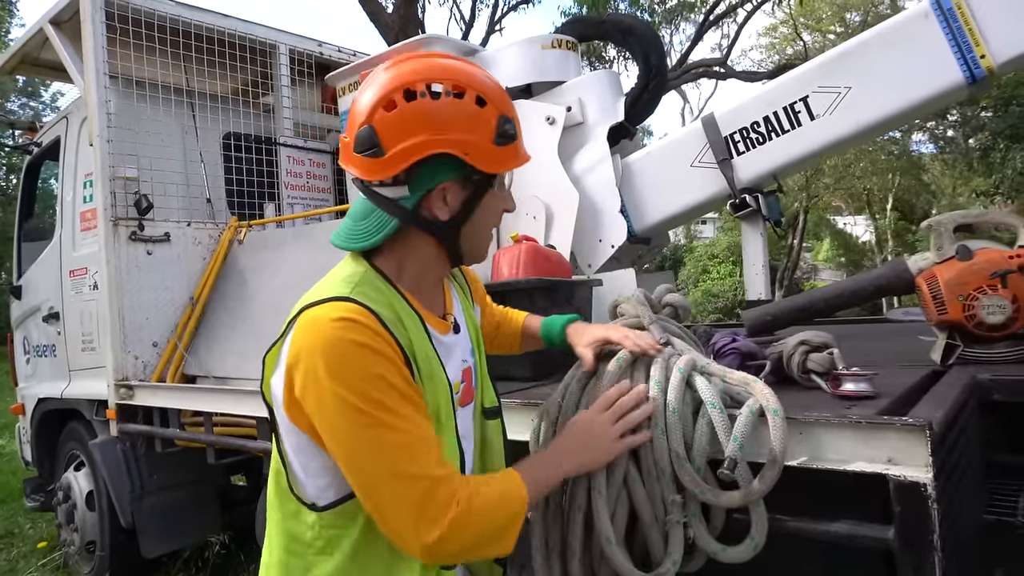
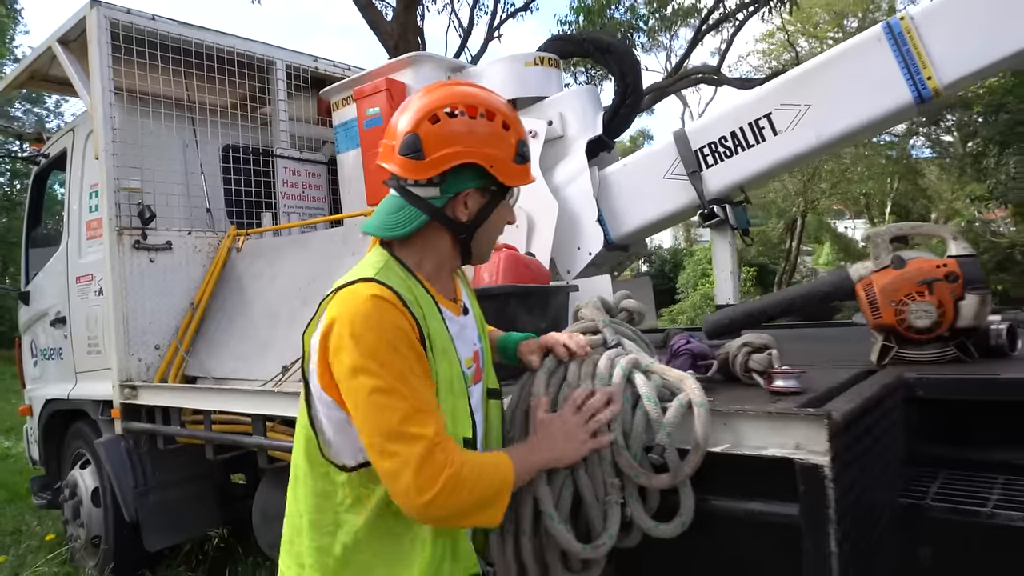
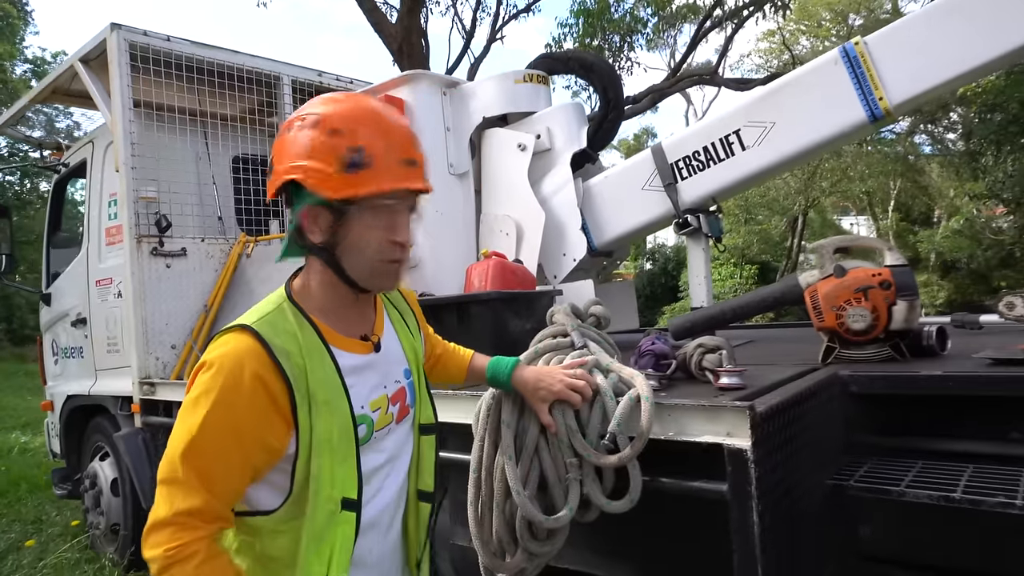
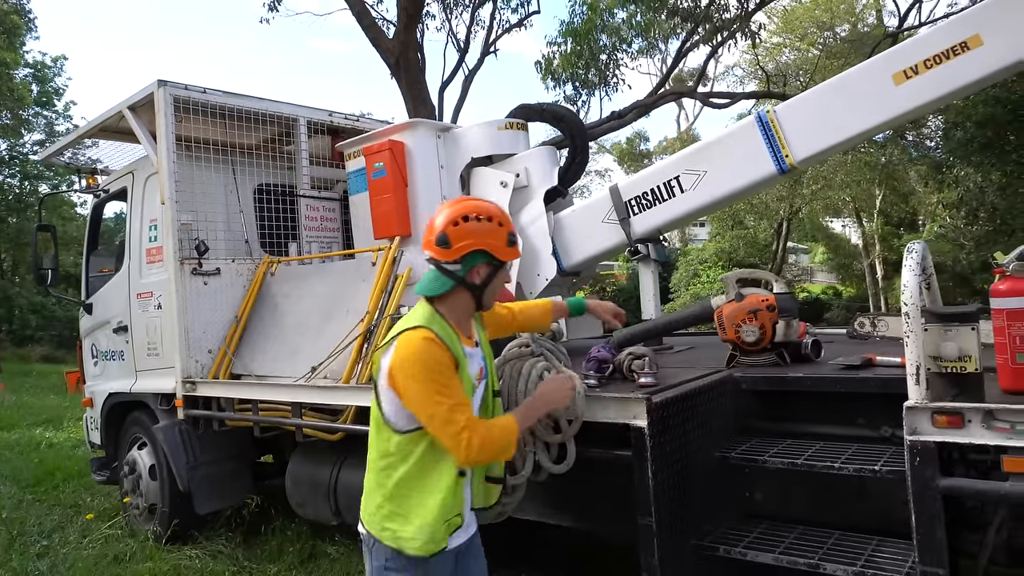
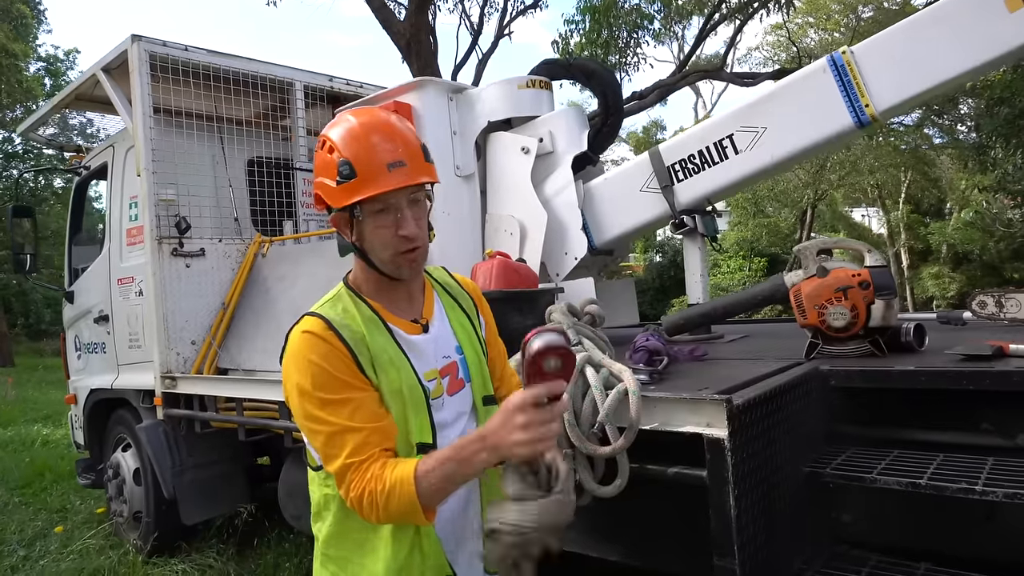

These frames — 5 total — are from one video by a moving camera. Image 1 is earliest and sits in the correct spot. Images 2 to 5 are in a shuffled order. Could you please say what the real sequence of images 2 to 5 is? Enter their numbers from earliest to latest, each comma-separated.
2, 3, 4, 5
